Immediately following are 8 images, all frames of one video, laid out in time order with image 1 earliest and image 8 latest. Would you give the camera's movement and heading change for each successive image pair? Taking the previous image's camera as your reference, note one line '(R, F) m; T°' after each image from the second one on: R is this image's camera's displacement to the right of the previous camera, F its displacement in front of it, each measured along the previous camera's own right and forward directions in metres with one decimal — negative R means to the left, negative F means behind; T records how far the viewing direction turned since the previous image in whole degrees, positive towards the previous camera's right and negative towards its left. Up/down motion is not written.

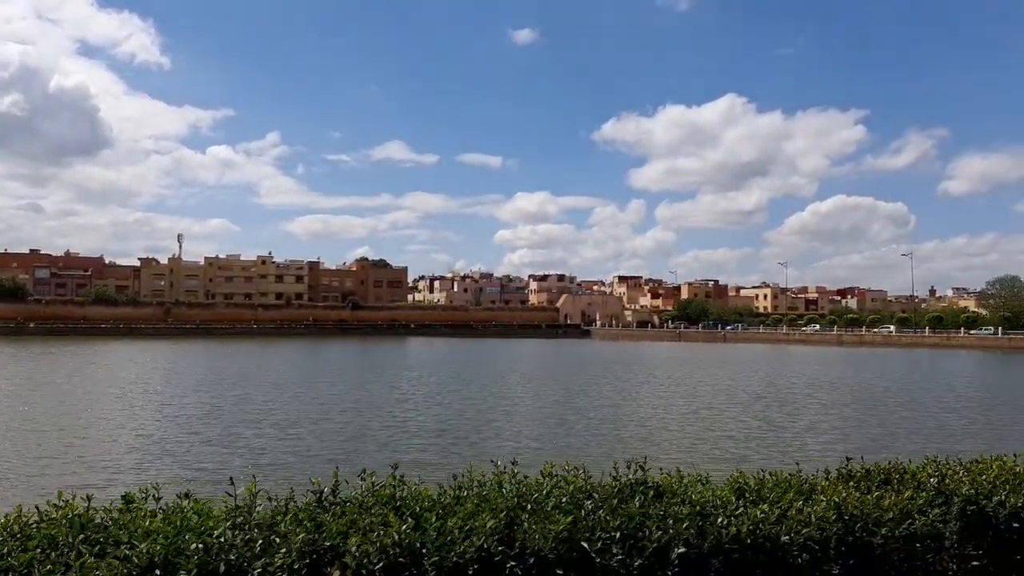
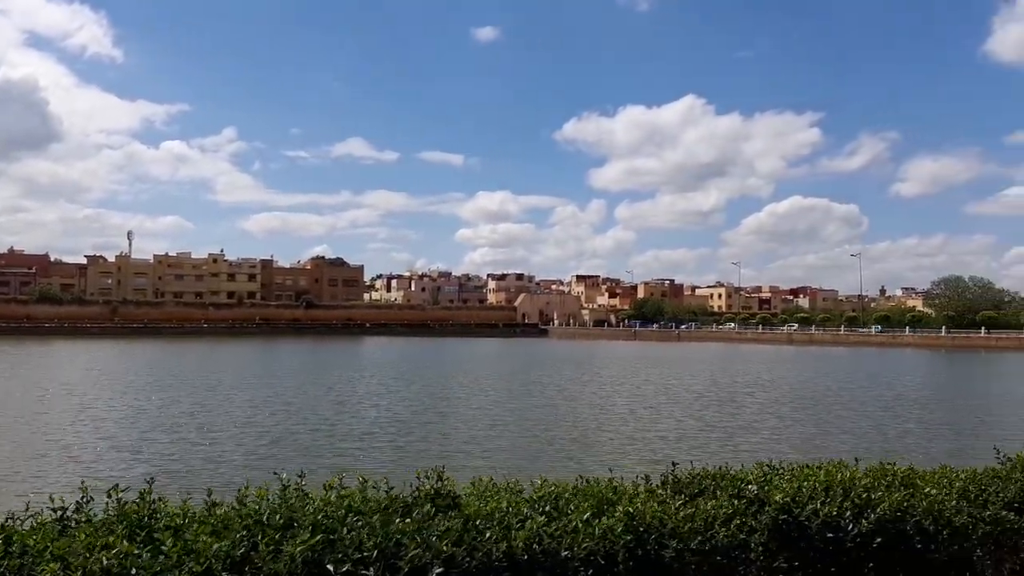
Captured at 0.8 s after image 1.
(+0.6, +0.2) m; +3°
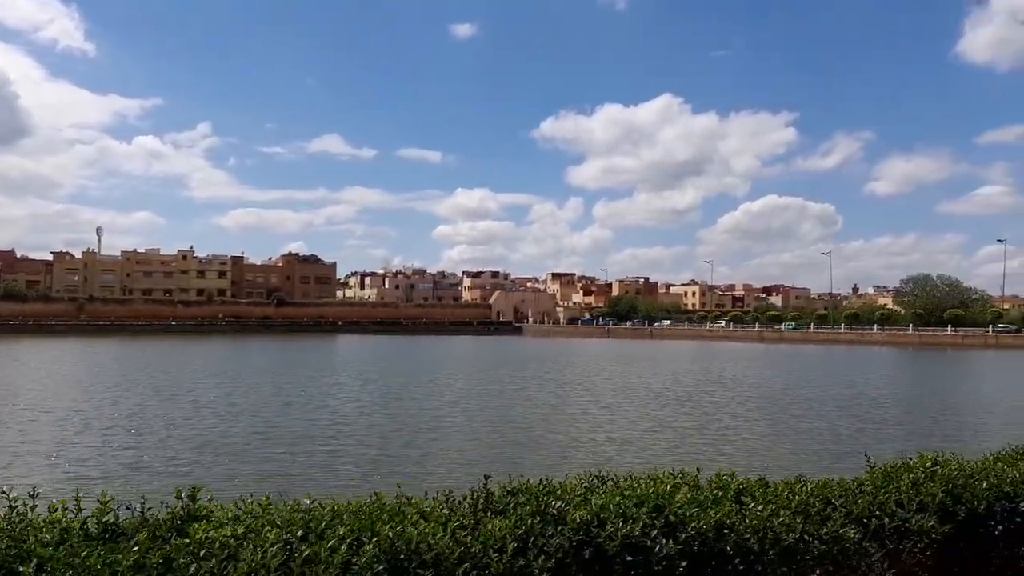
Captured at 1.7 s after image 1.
(+0.6, +0.3) m; +1°
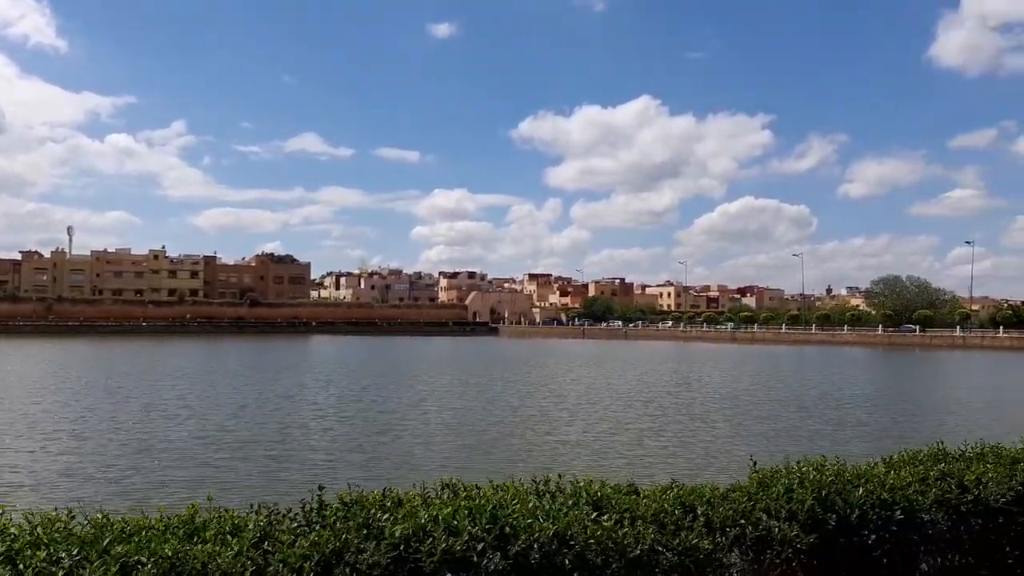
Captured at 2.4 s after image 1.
(+0.4, +0.1) m; +1°
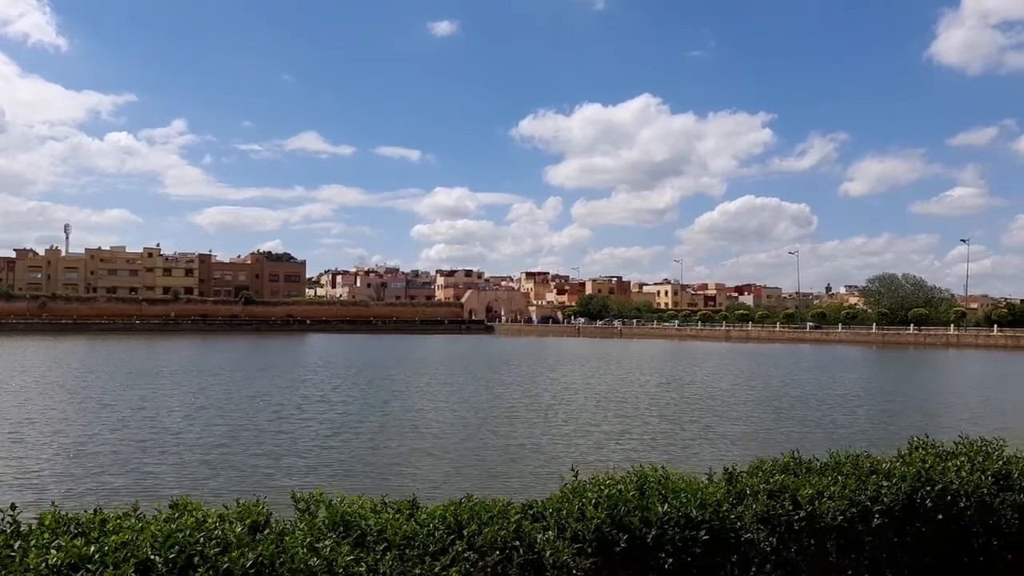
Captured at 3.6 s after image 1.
(+0.7, +0.2) m; 0°
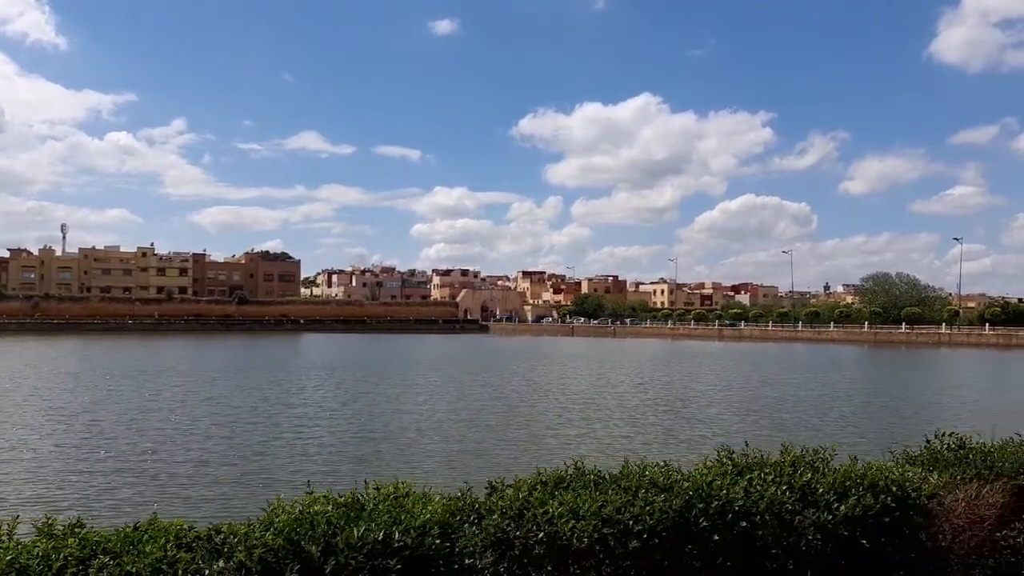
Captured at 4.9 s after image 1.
(+0.8, +0.2) m; 0°
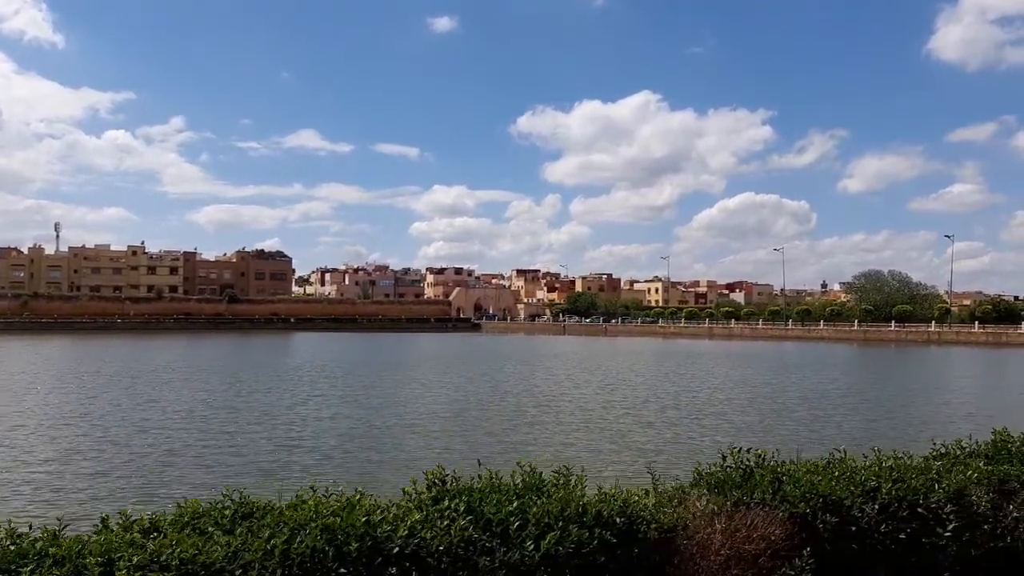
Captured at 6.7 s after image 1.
(+1.0, +0.3) m; 0°
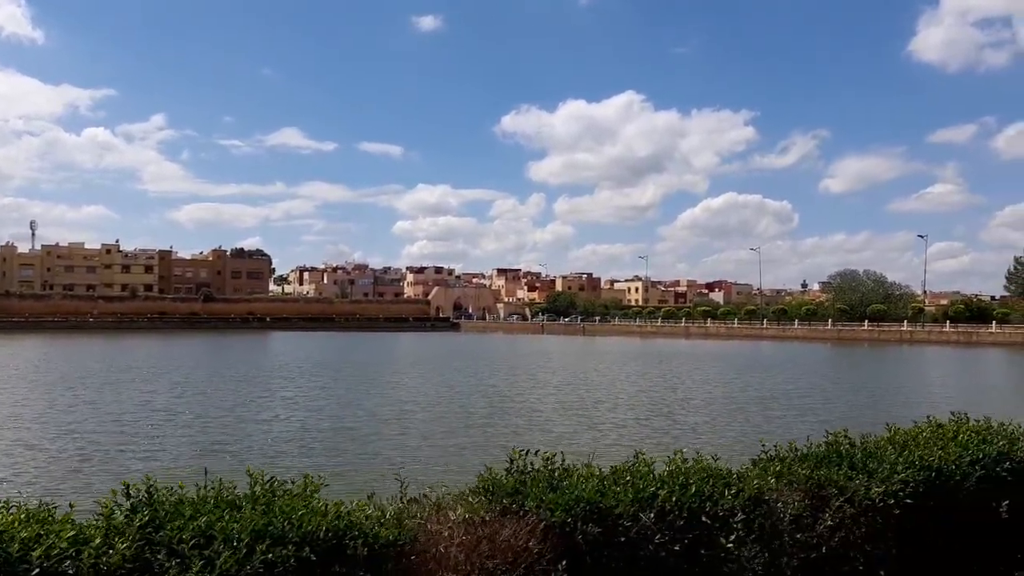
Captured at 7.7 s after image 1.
(+0.8, +0.3) m; +1°
